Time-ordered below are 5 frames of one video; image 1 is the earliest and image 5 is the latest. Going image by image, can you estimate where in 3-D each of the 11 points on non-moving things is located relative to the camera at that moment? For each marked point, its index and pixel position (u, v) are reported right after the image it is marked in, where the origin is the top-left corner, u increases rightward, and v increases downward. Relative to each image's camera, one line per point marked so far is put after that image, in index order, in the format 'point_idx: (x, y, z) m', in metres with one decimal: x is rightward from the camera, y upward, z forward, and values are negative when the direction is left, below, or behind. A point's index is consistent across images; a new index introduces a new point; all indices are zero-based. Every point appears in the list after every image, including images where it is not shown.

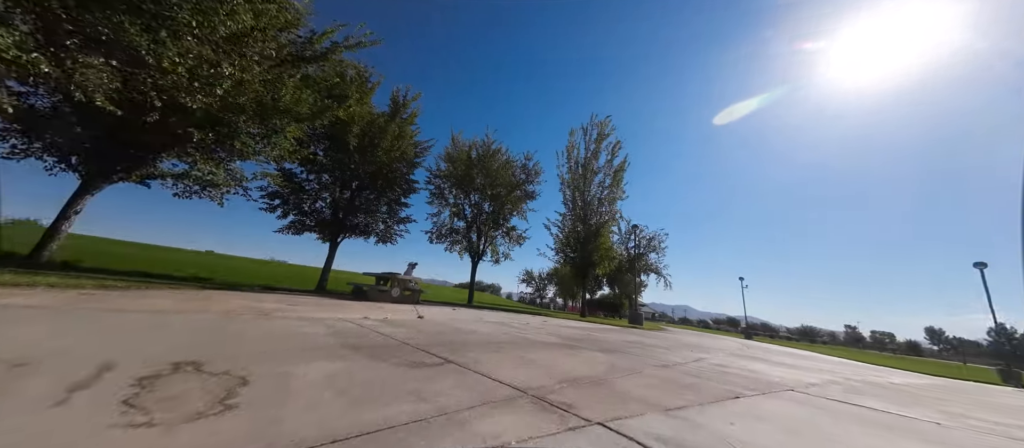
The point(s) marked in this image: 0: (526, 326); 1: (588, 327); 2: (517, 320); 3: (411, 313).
0: (+0.5, -3.4, +9.9) m
1: (+3.5, -4.8, +13.8) m
2: (+0.2, -3.7, +11.5) m
3: (-3.2, -3.0, +9.8) m
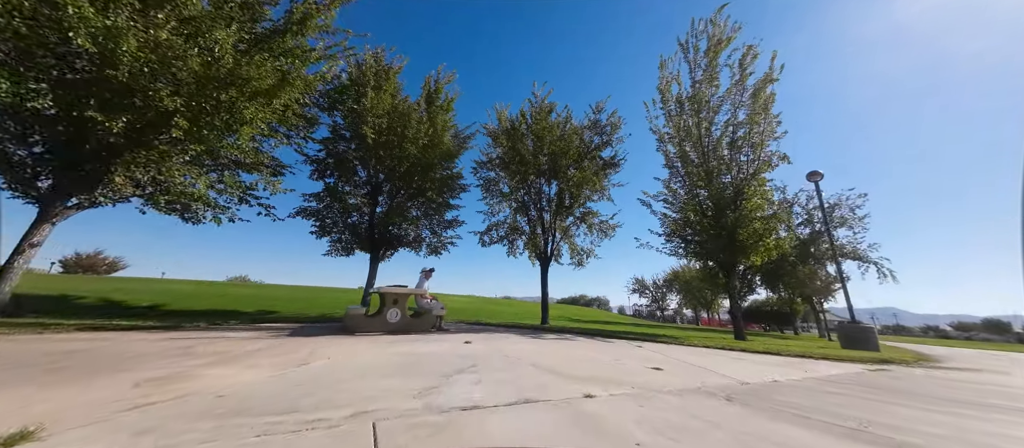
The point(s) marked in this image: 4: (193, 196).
0: (+0.5, -1.8, +2.7) m
1: (+4.9, -2.8, +5.3) m
2: (+0.9, -2.2, +4.3) m
3: (-2.9, -2.0, +3.8) m
4: (-12.1, +1.0, +11.3) m
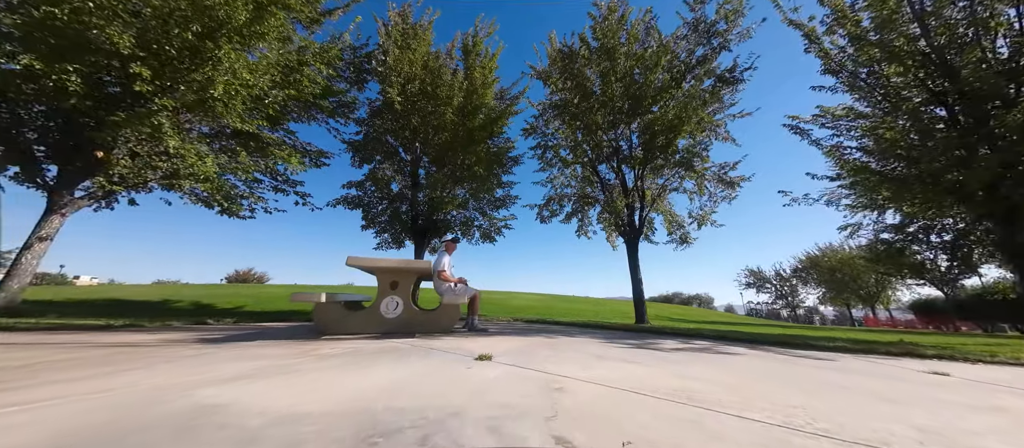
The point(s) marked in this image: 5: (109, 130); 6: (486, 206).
0: (+0.1, -0.2, -1.7) m
1: (+5.0, -0.8, -0.2) m
2: (+0.9, -0.5, -0.2) m
3: (-3.0, -0.7, +0.3) m
4: (-10.3, +1.5, +9.8) m
5: (-10.5, +2.5, +7.7) m
6: (-1.4, +1.0, +16.2) m
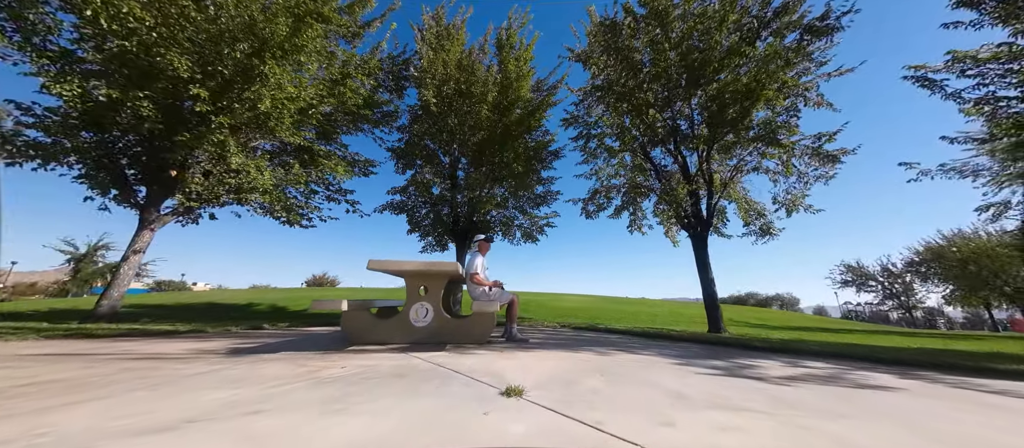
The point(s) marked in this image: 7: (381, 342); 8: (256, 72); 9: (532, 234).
0: (-0.4, -0.1, -2.5) m
1: (+4.7, -0.5, -1.9) m
2: (+0.6, -0.4, -1.2) m
3: (-3.1, -0.7, -0.1) m
4: (-8.9, +1.2, +10.5) m
5: (-9.5, +2.2, +8.4) m
6: (+0.9, +1.0, +15.4) m
7: (-2.2, -2.0, +4.9) m
8: (-7.3, +4.3, +8.4) m
9: (+1.1, -0.5, +15.1) m
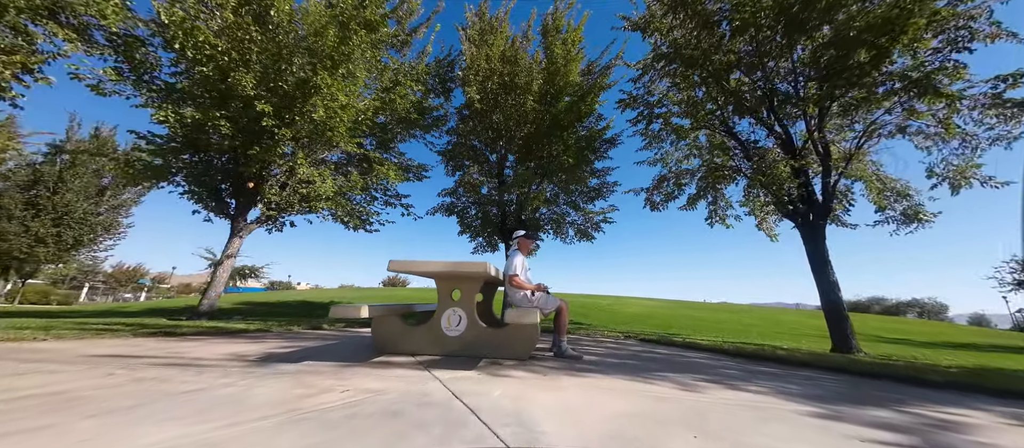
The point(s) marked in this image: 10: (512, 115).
0: (-1.3, +0.1, -3.2) m
1: (+3.9, -0.2, -3.6) m
2: (0.0, -0.2, -2.1) m
3: (-3.4, -0.7, -0.3) m
4: (-7.1, +1.0, +11.2) m
5: (-8.1, +1.9, +9.3) m
6: (+3.4, +1.2, +14.1) m
7: (-1.5, -1.9, +4.4) m
8: (-6.0, +4.2, +8.8) m
9: (+3.7, -0.3, +13.8) m
10: (+0.1, +5.2, +14.0) m
